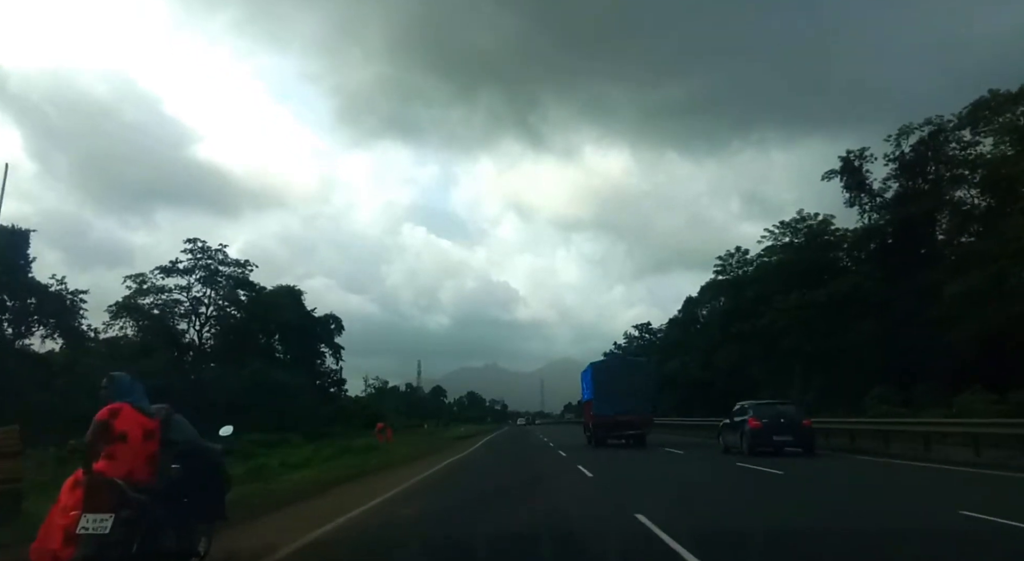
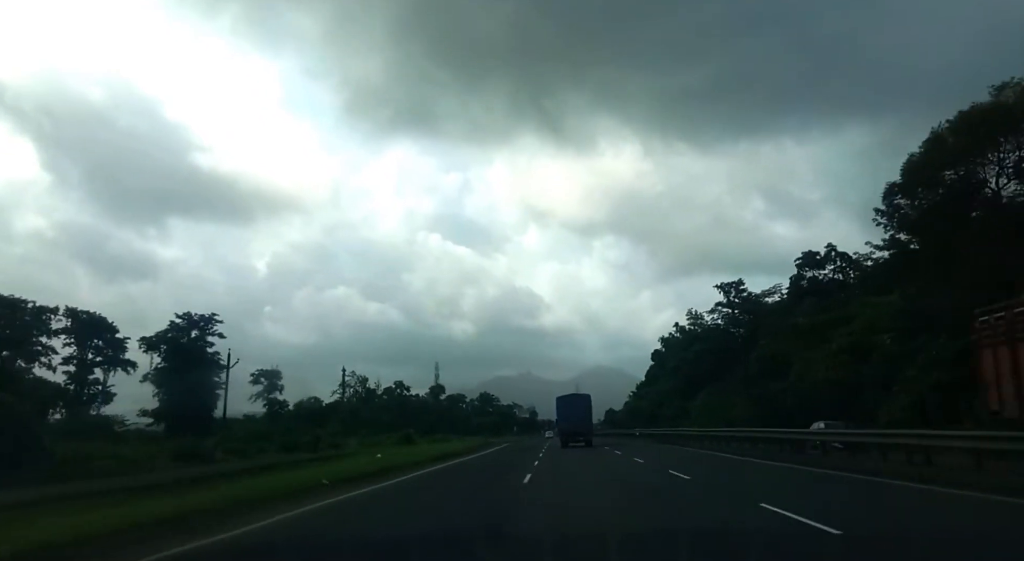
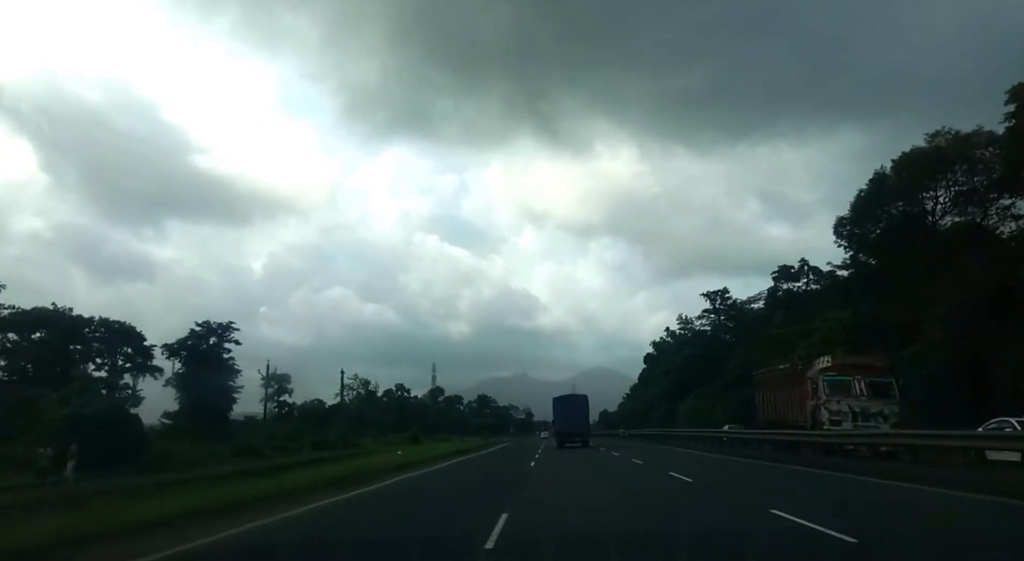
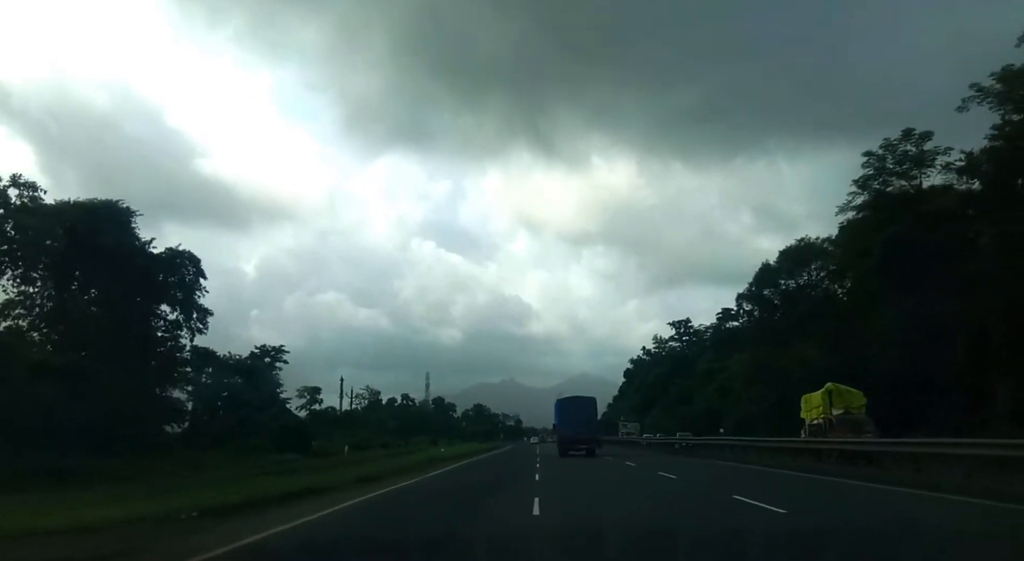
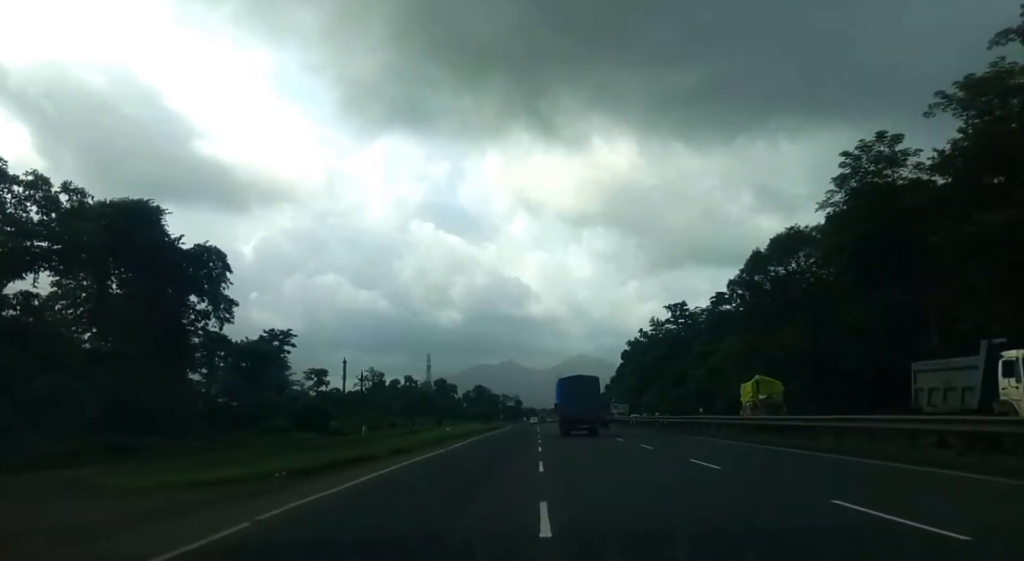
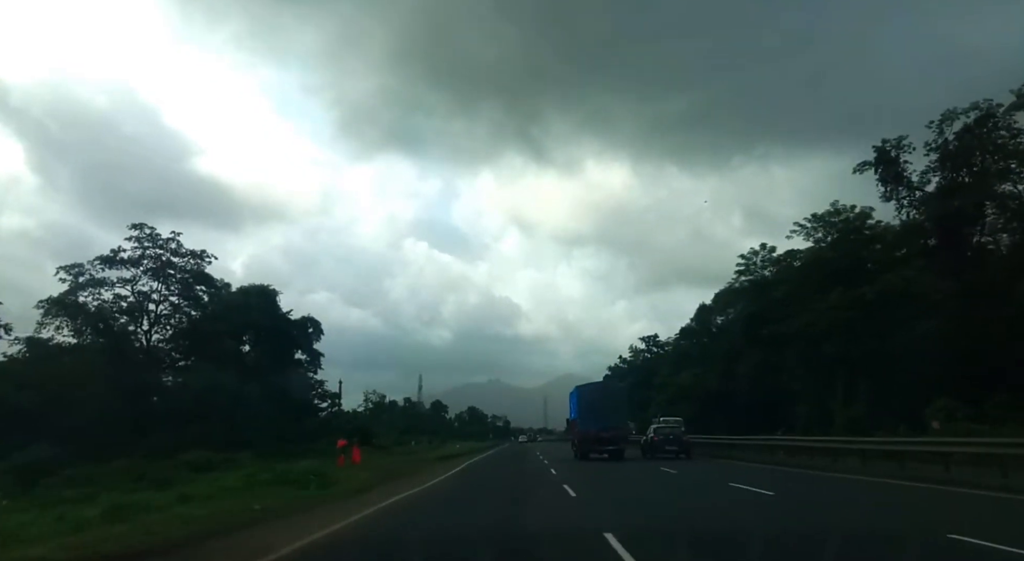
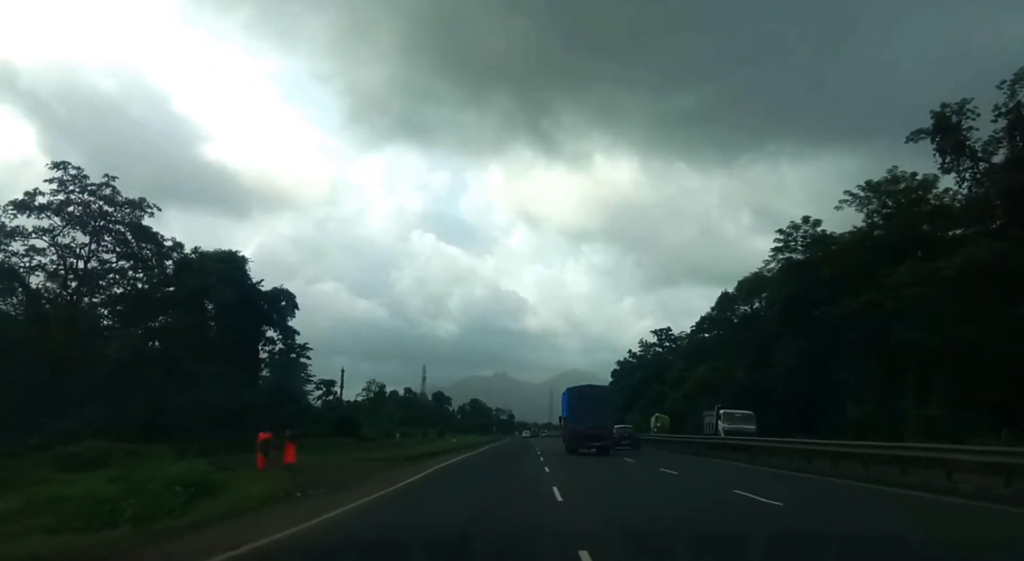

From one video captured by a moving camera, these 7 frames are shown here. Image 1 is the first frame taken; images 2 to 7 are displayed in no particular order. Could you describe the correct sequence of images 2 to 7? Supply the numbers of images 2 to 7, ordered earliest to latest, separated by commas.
6, 7, 5, 4, 3, 2
